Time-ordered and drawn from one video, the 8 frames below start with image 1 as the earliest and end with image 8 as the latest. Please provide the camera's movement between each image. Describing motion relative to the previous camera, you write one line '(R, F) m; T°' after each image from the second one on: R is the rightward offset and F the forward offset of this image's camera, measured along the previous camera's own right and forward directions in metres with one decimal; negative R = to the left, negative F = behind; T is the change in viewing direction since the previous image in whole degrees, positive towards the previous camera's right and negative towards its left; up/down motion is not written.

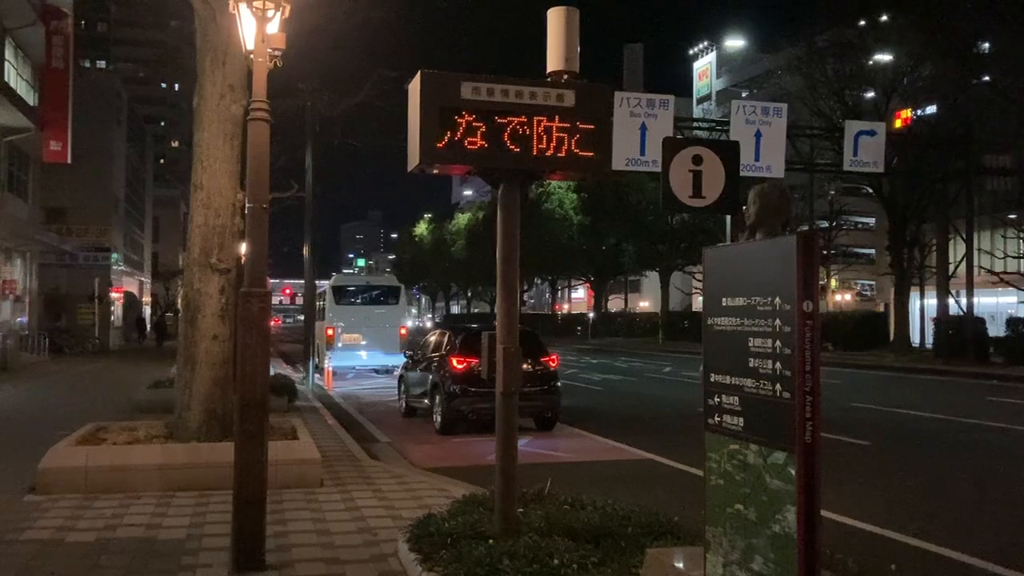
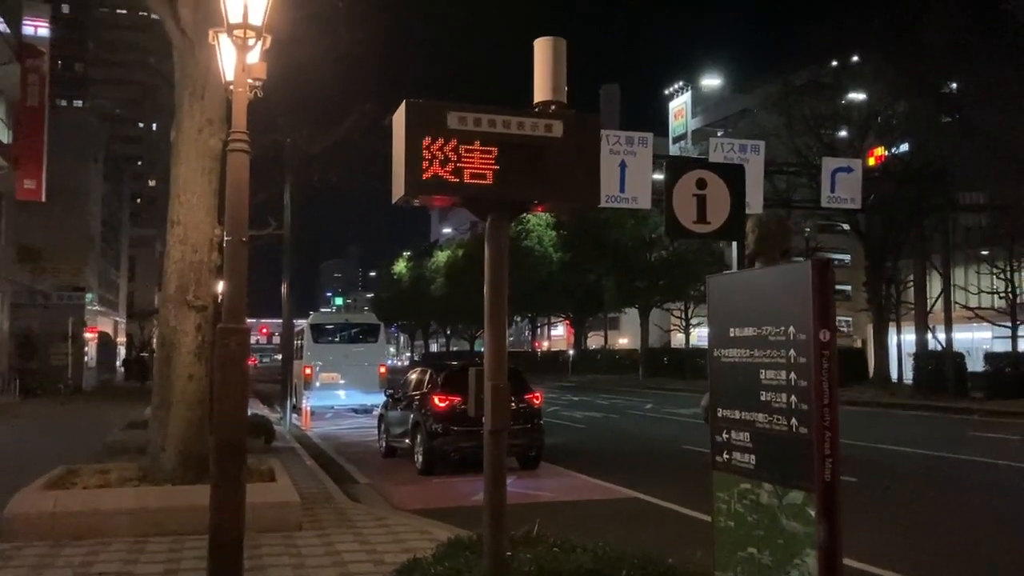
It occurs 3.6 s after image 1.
(-0.1, +0.2) m; +1°
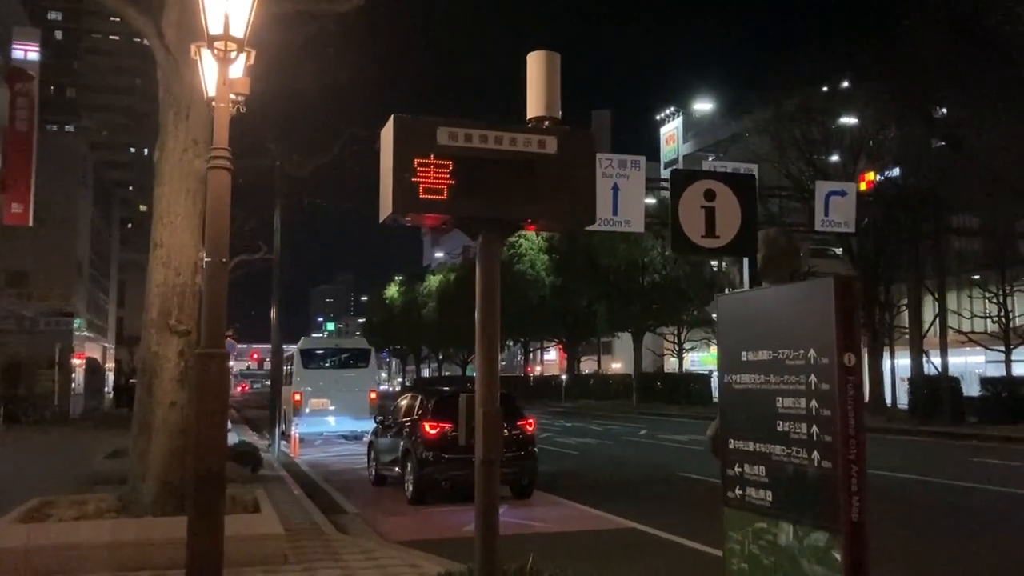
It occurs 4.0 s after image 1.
(0.0, +0.3) m; 0°
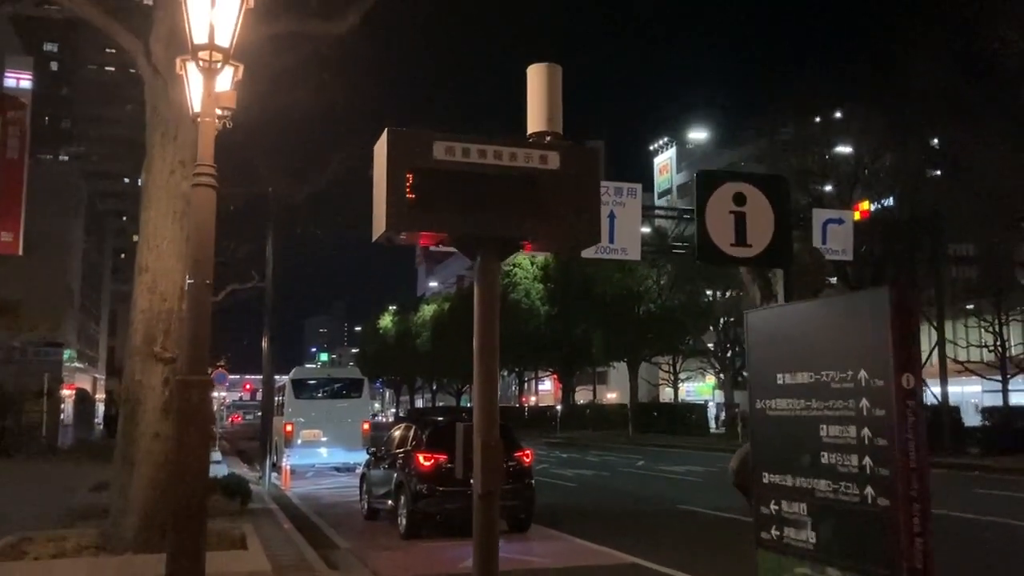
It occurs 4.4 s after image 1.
(0.0, +0.3) m; 0°
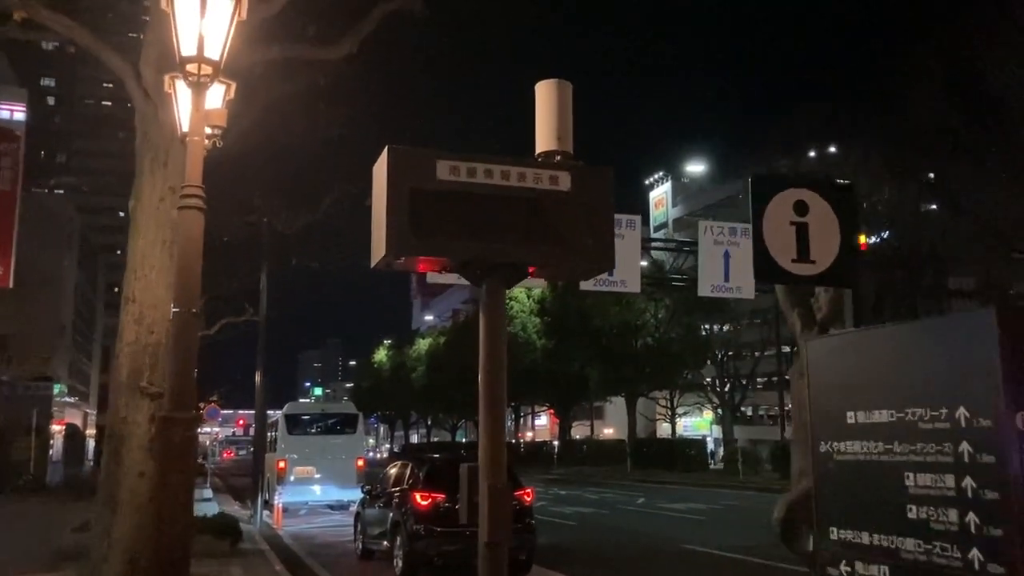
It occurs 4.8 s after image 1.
(-0.1, +0.4) m; 0°
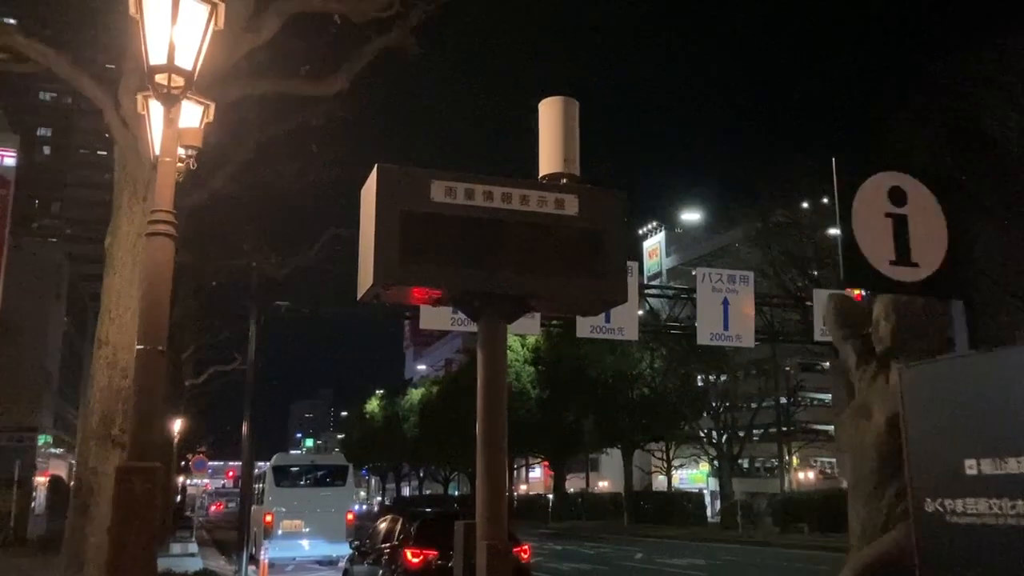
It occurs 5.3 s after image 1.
(0.0, +0.6) m; 0°
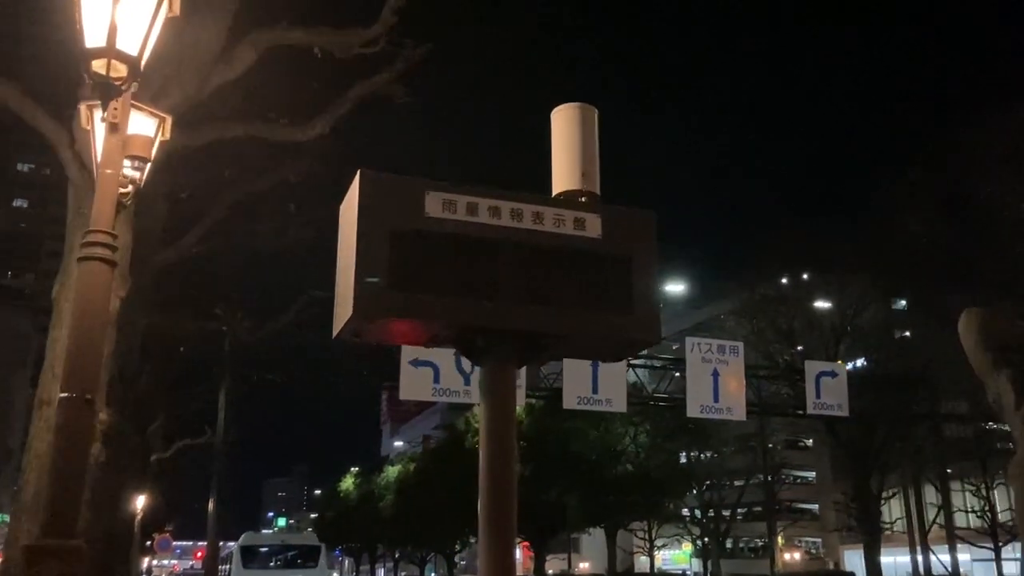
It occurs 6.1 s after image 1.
(-0.1, +0.9) m; +1°
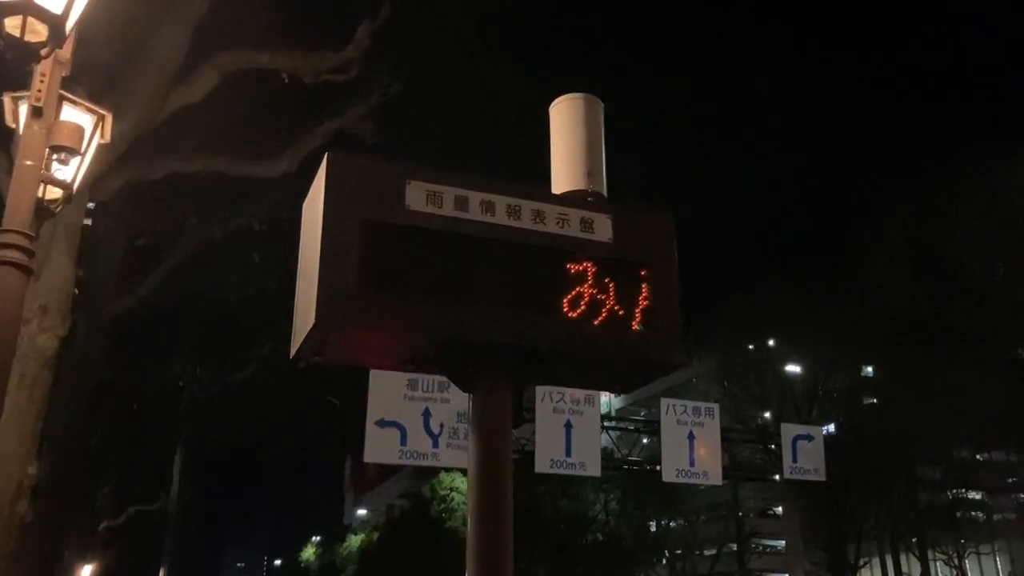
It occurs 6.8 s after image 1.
(-0.1, +0.7) m; +2°
